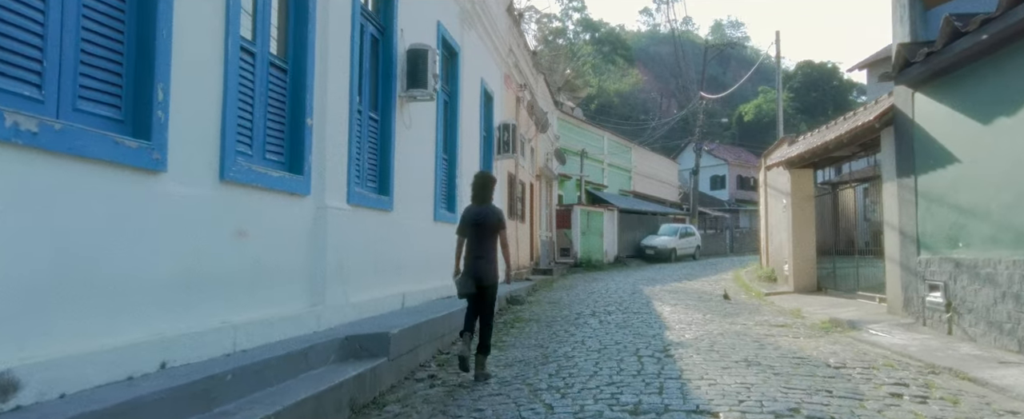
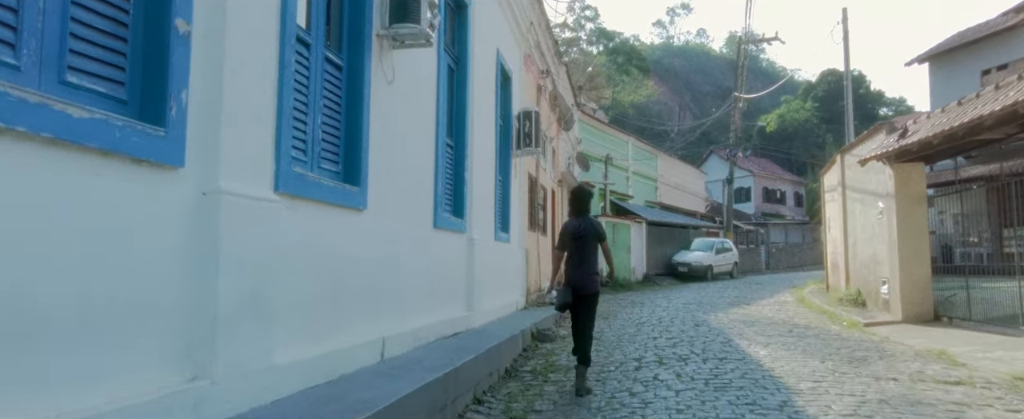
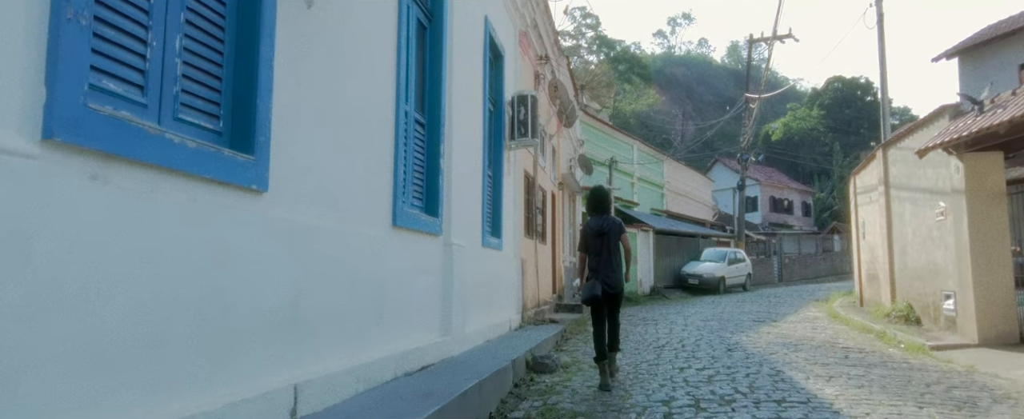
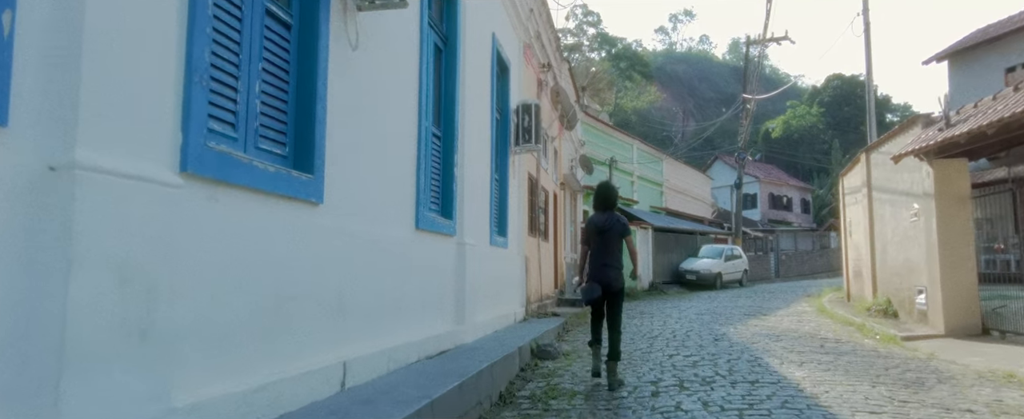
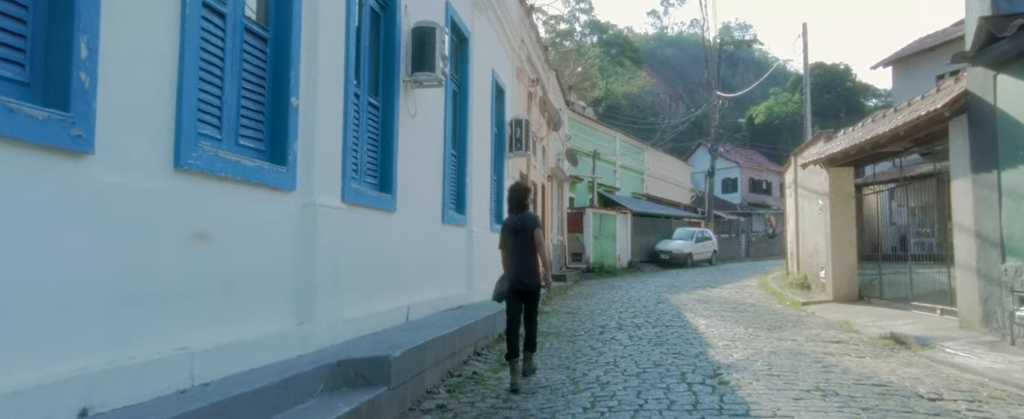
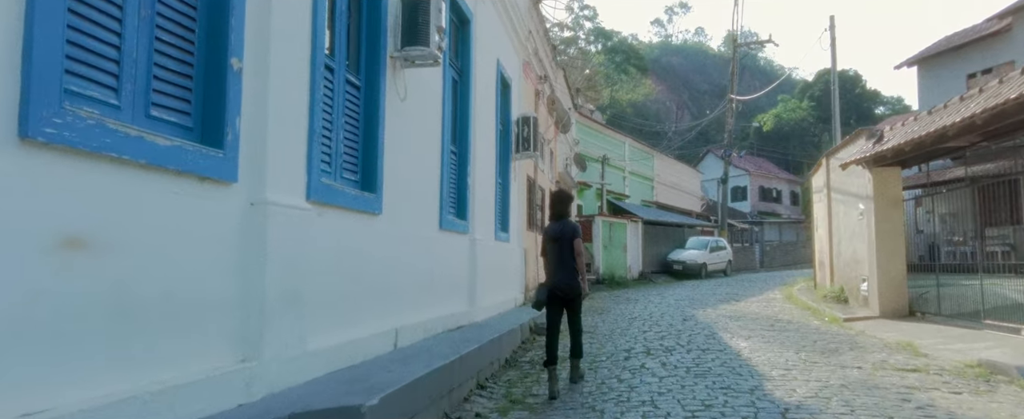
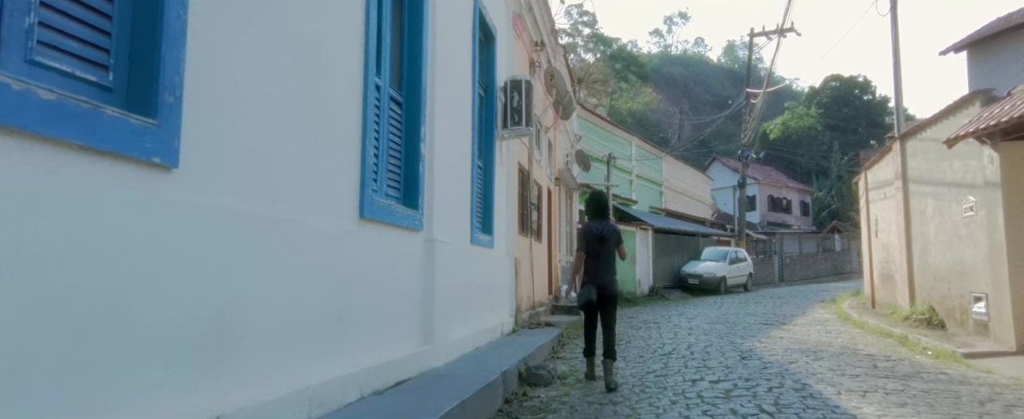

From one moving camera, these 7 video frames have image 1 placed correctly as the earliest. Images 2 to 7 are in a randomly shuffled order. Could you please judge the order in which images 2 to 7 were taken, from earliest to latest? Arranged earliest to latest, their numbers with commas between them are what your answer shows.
5, 6, 2, 4, 3, 7
